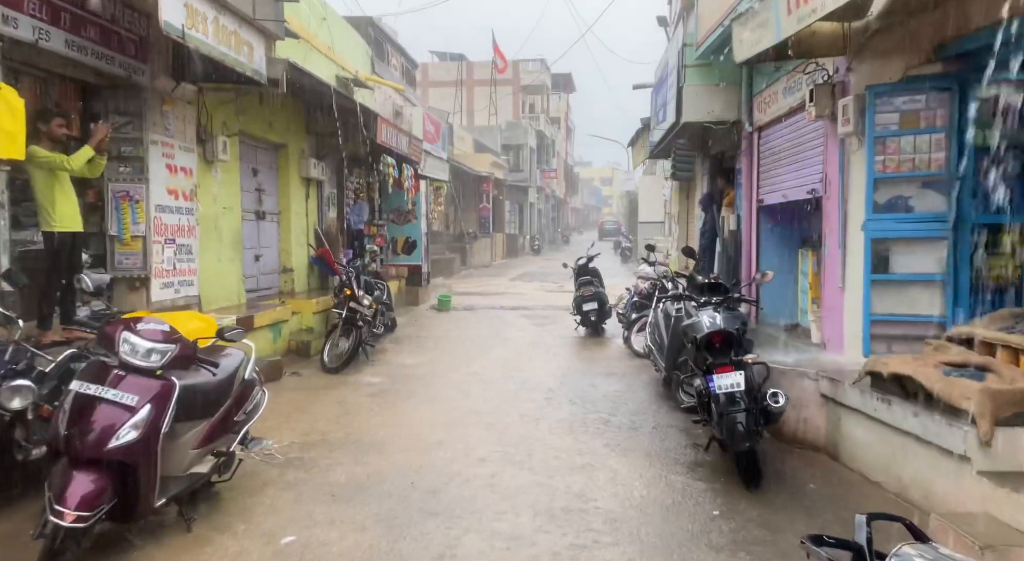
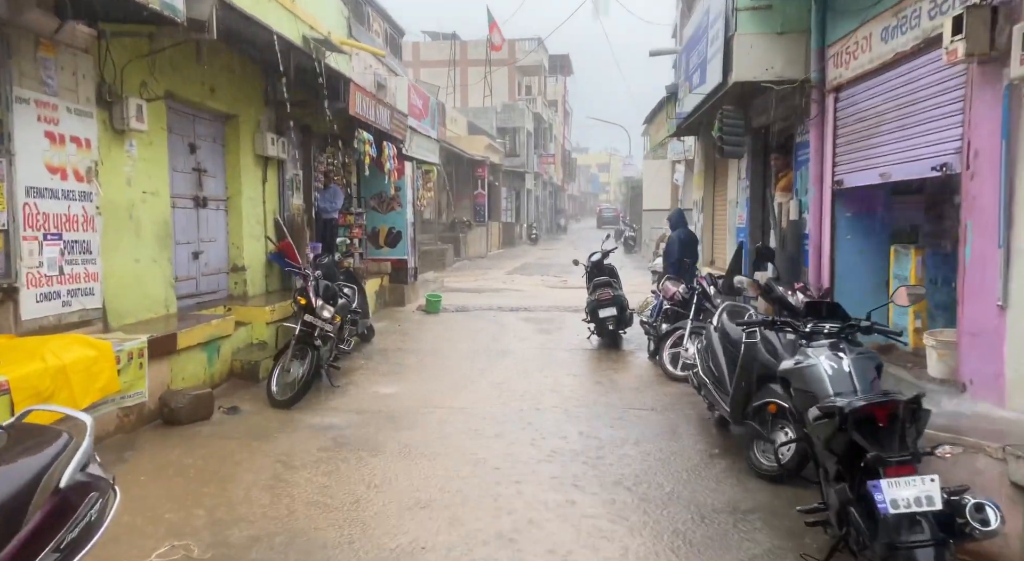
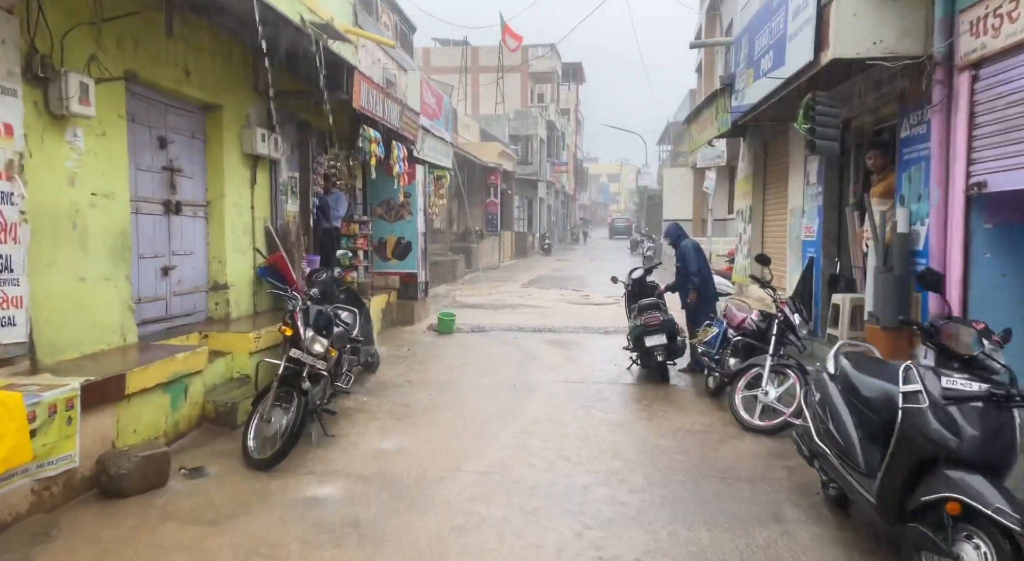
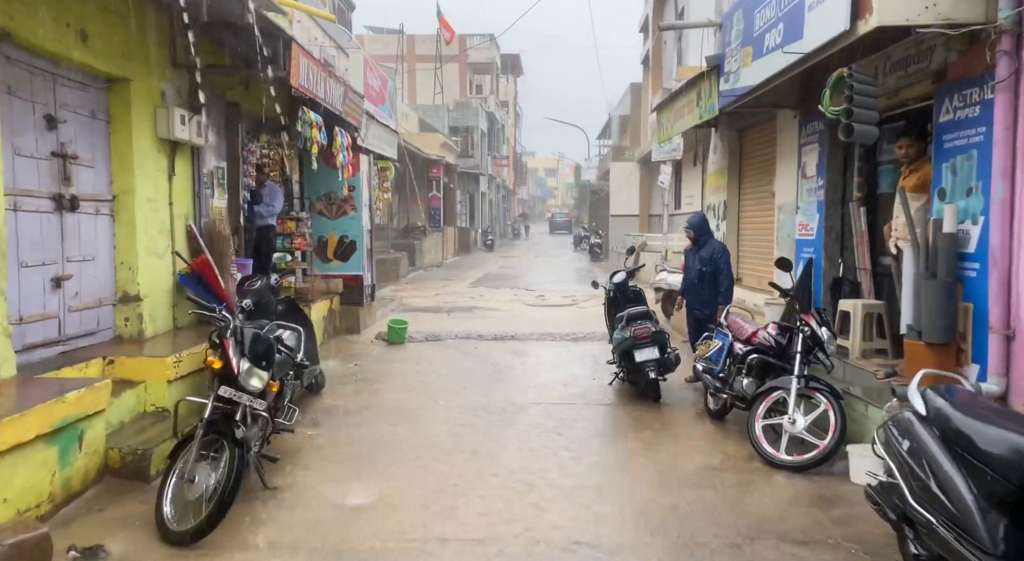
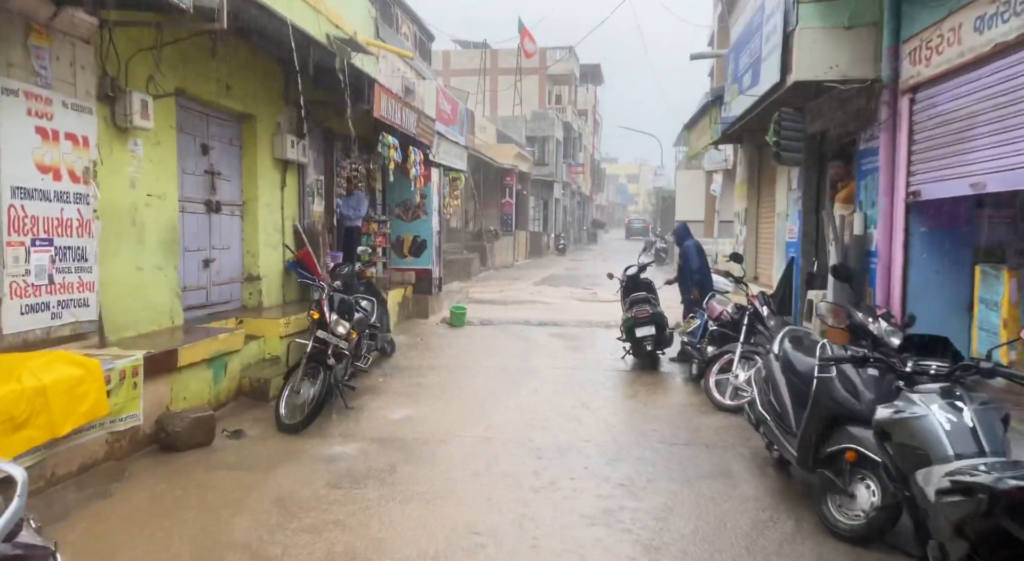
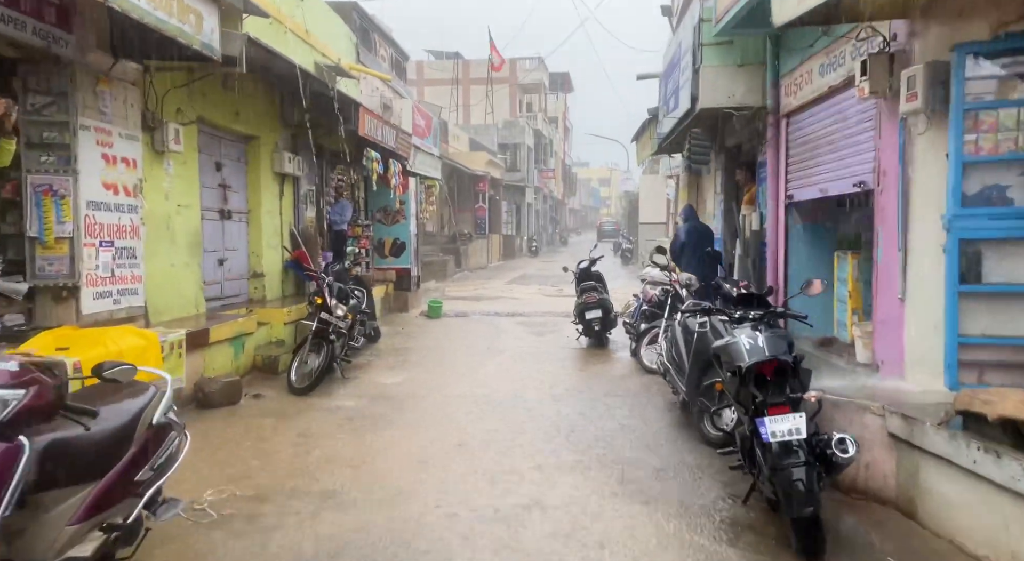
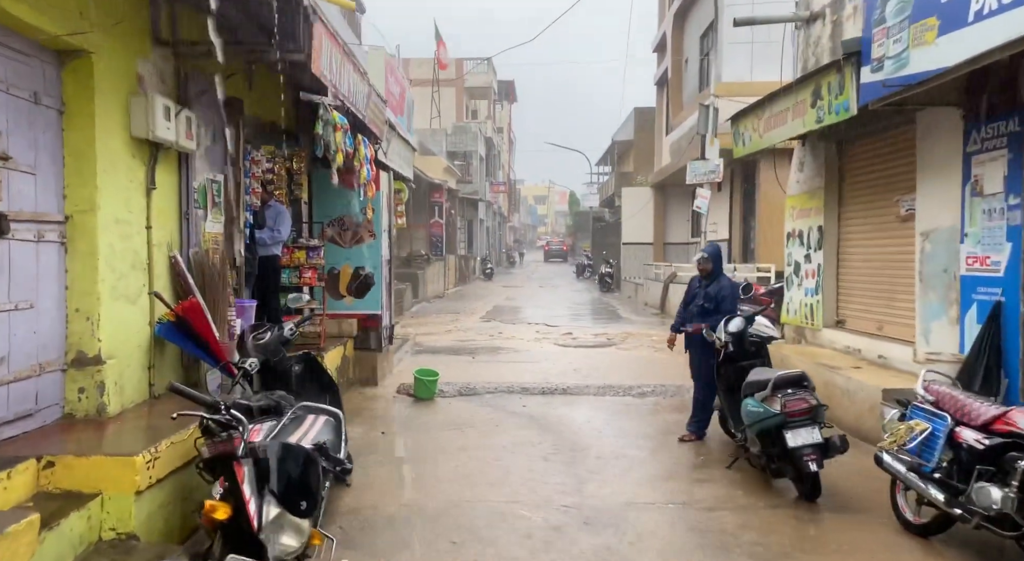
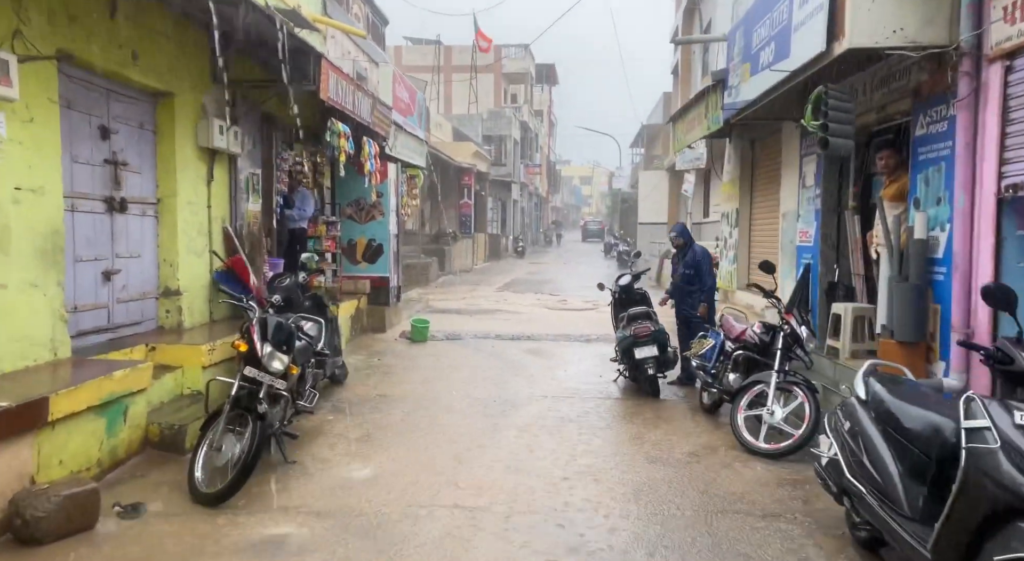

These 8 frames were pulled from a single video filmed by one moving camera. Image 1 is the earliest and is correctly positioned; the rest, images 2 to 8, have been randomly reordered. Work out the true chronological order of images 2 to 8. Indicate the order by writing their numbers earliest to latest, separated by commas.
6, 2, 5, 3, 8, 4, 7
